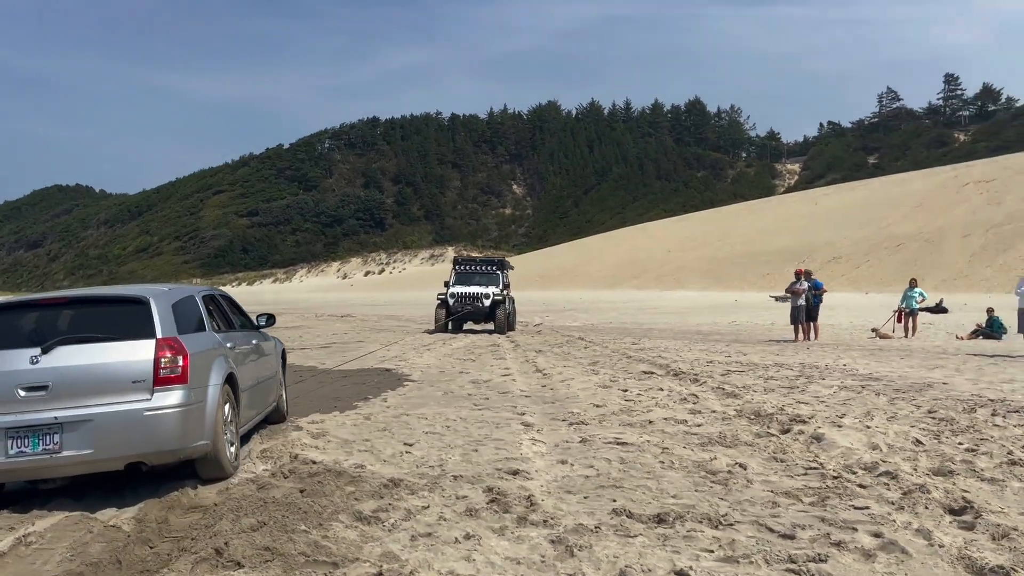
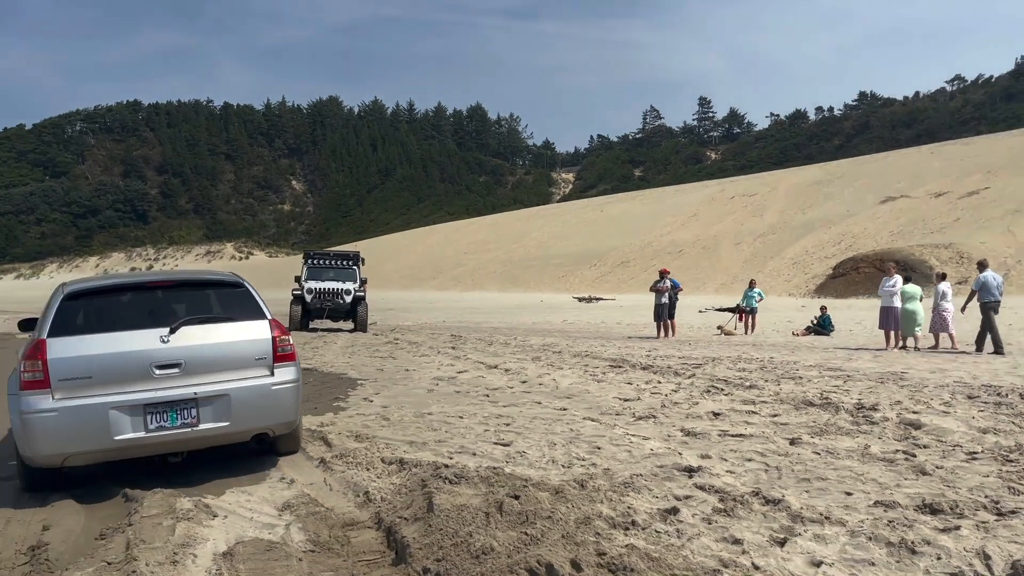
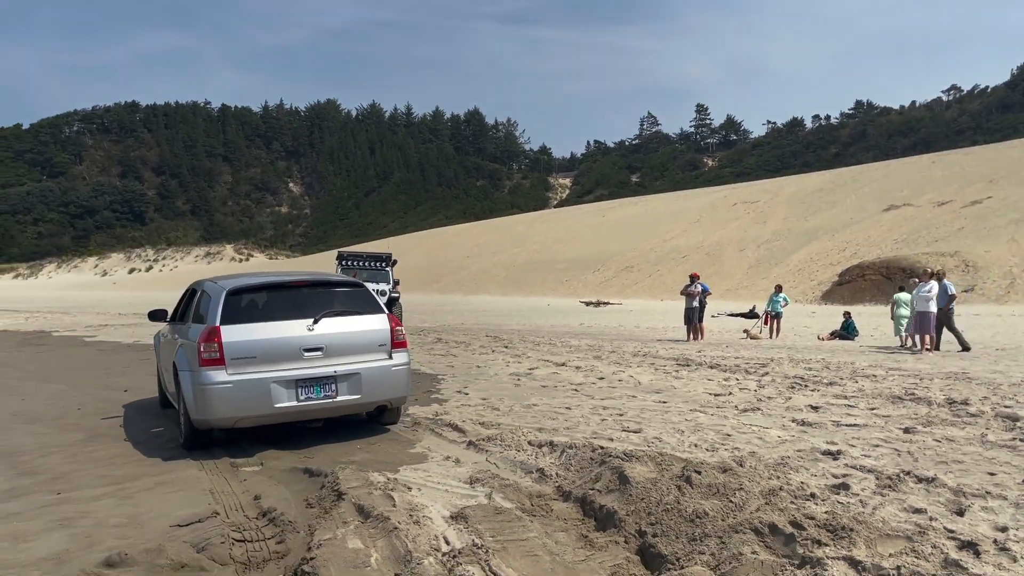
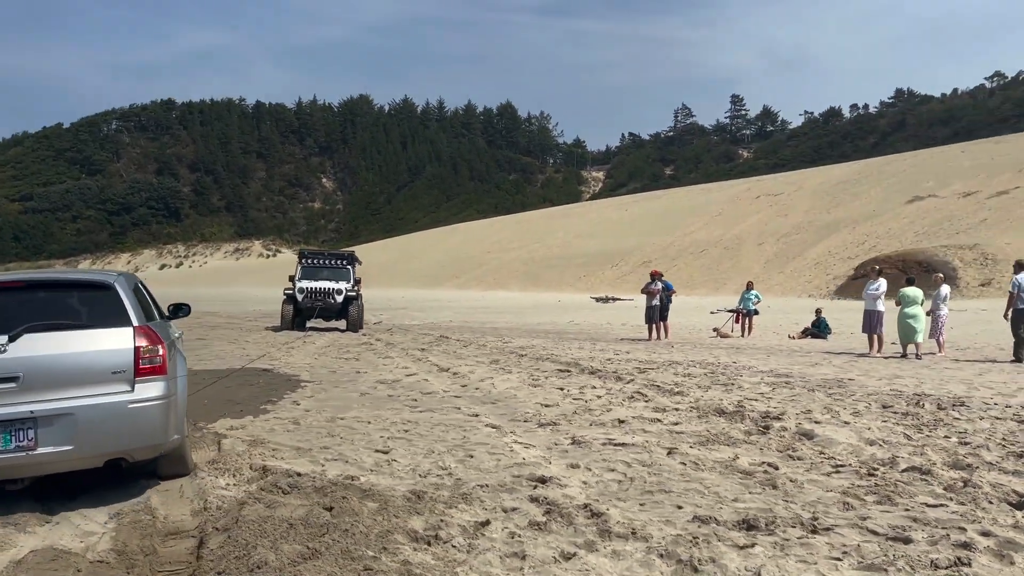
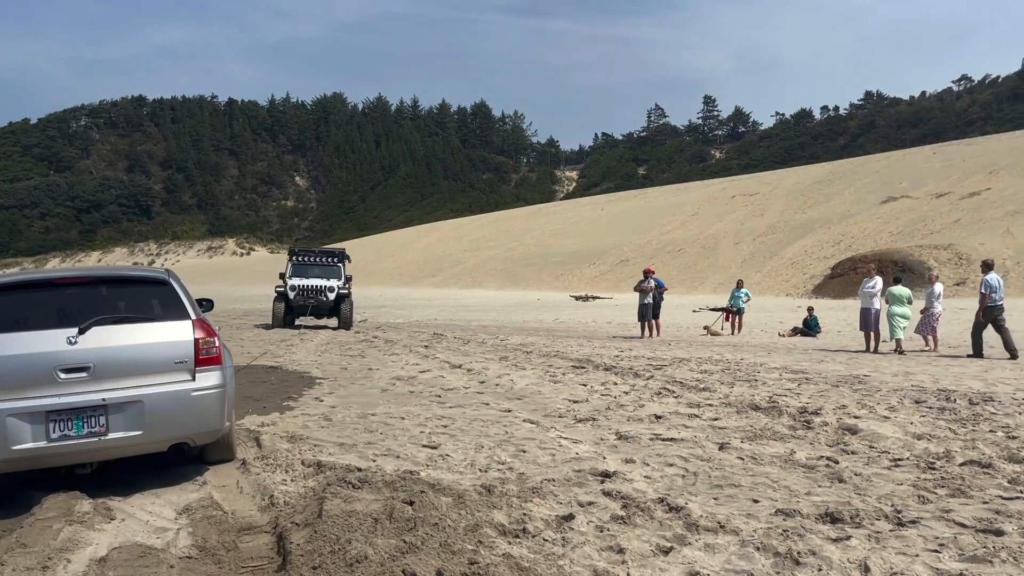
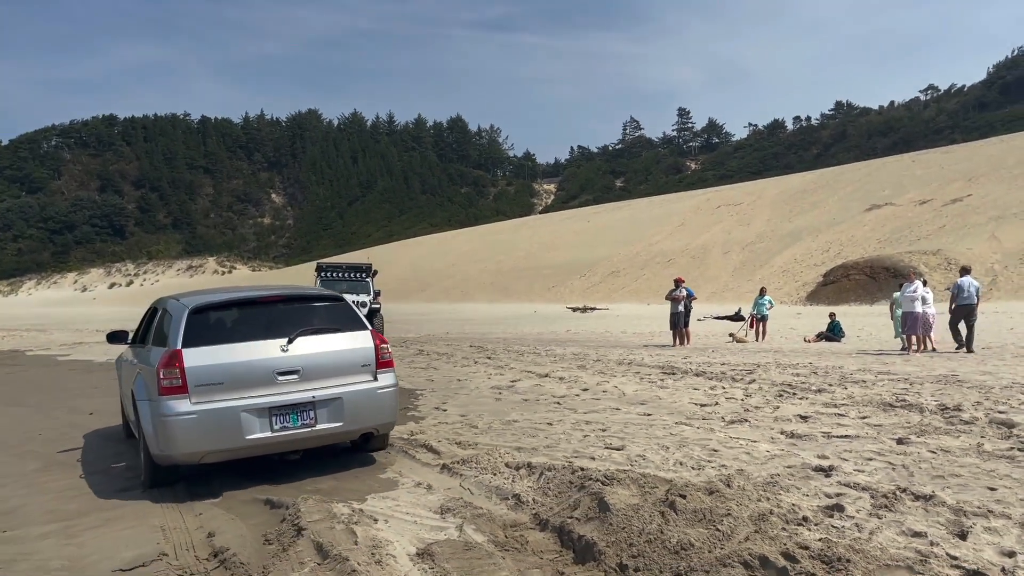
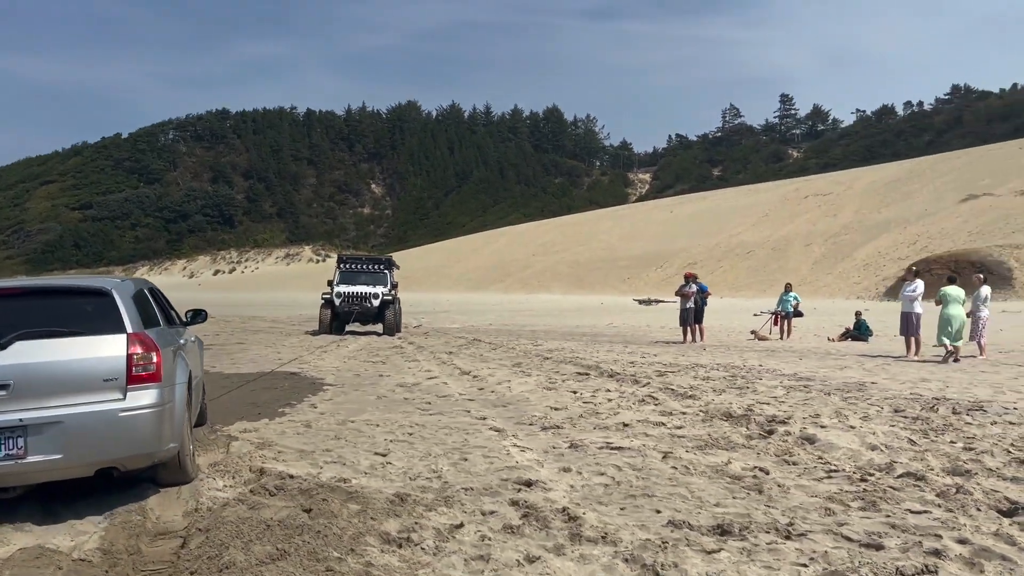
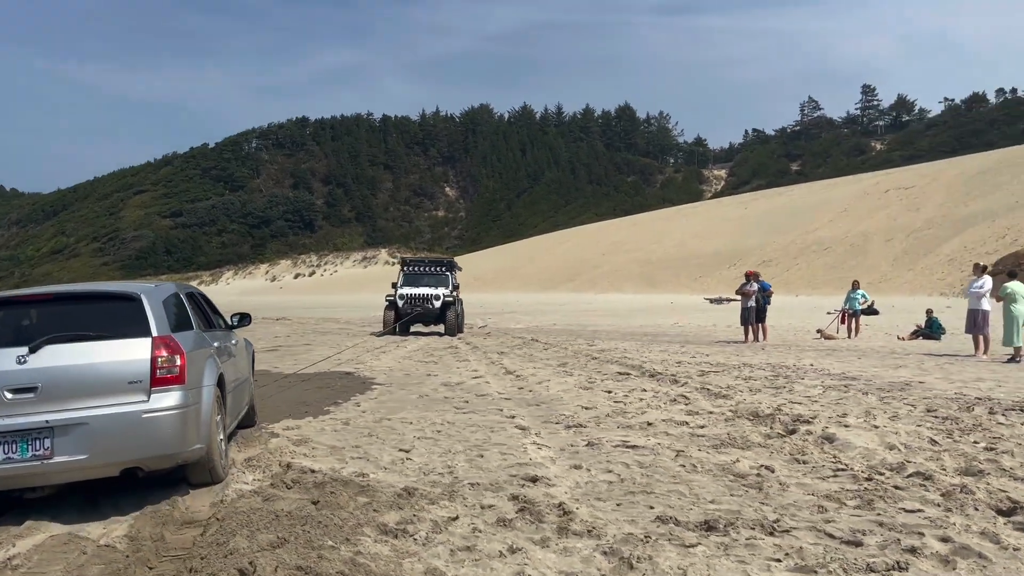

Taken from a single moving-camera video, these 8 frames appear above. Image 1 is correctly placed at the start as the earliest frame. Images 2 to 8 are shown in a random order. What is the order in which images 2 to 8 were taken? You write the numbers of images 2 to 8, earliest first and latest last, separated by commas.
8, 7, 4, 5, 2, 6, 3
